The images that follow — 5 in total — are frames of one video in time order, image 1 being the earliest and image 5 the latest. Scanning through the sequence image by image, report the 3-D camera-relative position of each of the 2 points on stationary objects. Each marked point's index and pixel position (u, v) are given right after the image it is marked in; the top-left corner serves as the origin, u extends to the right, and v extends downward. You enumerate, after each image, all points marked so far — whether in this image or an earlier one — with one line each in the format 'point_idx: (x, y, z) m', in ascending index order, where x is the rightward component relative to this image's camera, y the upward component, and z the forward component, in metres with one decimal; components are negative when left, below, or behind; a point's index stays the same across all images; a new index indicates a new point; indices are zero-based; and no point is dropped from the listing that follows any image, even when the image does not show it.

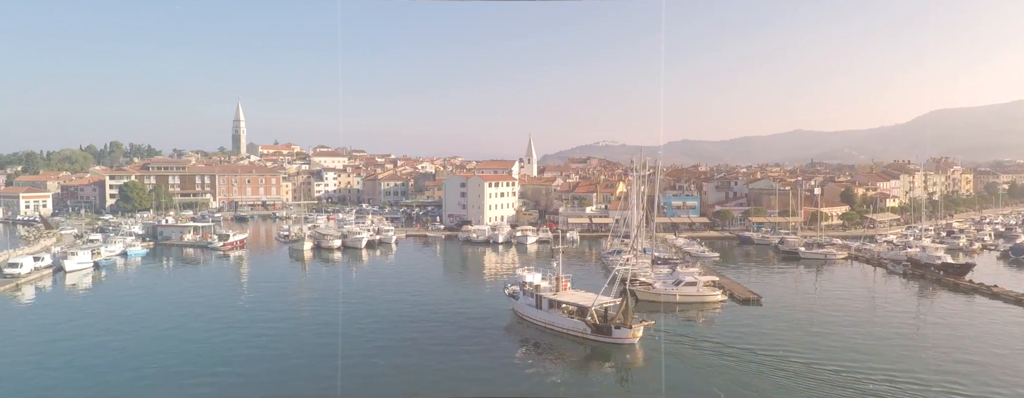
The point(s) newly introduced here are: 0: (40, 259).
0: (-14.7, -1.8, +17.6) m
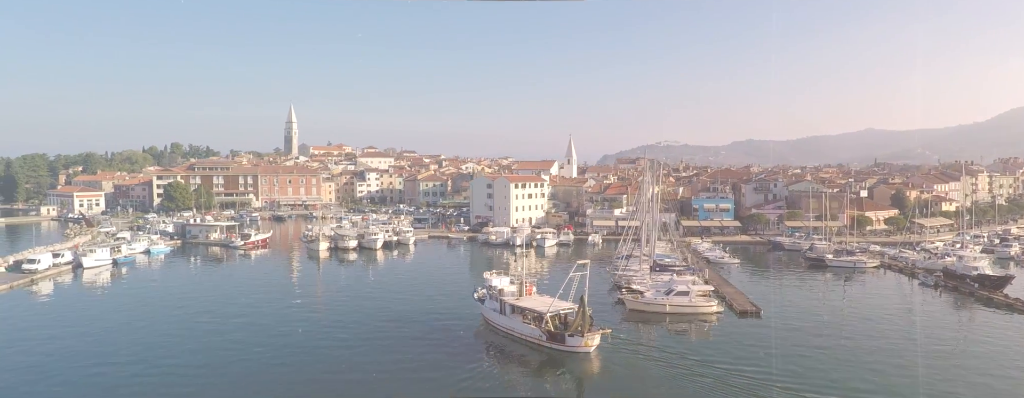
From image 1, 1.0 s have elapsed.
0: (-14.7, -1.8, +18.6) m
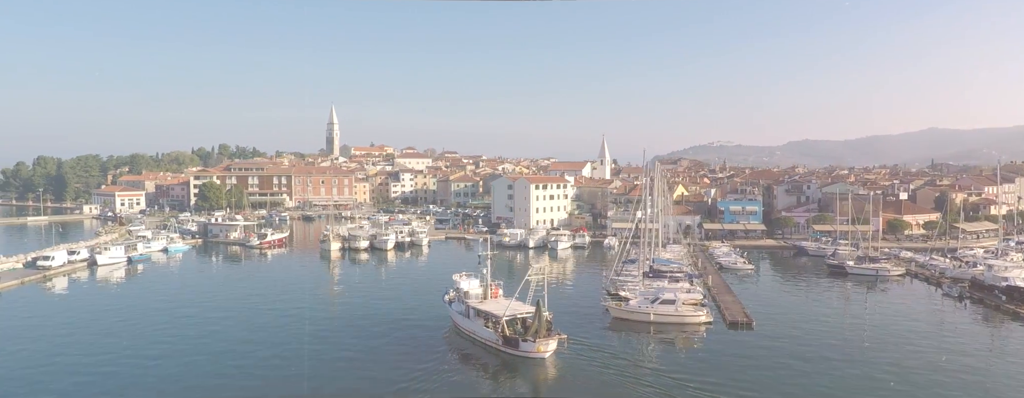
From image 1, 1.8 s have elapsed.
0: (-14.7, -1.8, +19.5) m
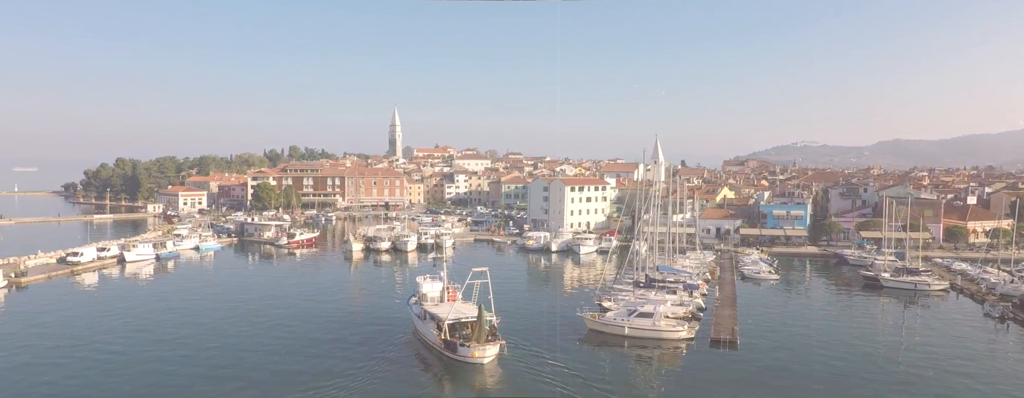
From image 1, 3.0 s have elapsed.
0: (-14.5, -1.9, +21.0) m
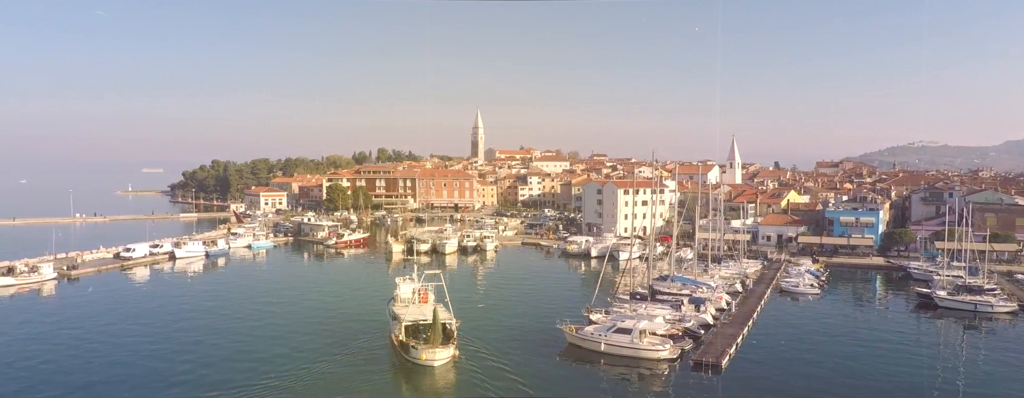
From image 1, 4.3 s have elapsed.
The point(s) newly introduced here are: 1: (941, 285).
0: (-13.5, -1.9, +23.0) m
1: (+14.6, -2.9, +19.2) m
